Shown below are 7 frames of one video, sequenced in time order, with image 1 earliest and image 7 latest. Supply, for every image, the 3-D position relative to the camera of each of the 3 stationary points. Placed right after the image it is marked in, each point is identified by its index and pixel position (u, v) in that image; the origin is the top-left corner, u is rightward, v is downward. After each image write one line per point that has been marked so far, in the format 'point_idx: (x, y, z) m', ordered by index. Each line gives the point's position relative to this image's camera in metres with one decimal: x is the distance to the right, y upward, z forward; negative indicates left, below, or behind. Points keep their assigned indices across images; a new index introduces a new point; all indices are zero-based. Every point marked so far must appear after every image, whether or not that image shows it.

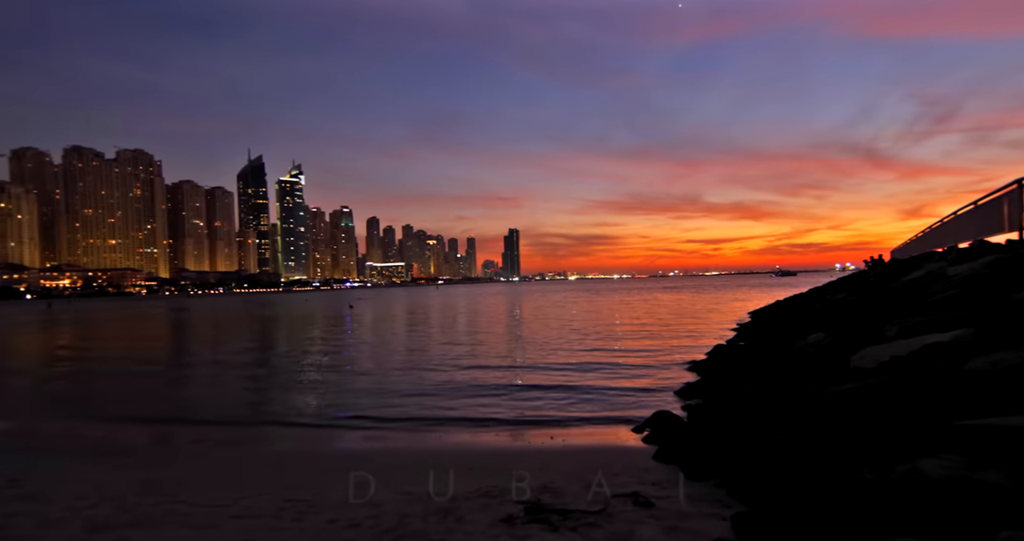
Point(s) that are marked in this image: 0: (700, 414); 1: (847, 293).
0: (+3.3, -2.6, +10.4) m
1: (+10.9, -0.7, +19.2) m
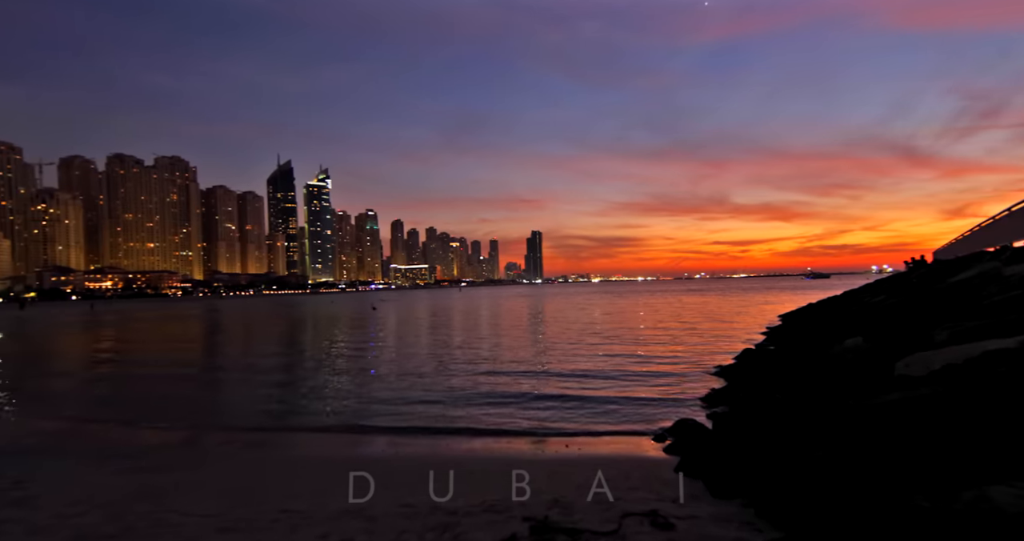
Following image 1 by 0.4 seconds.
0: (+3.6, -2.6, +10.0) m
1: (+11.6, -0.8, +18.5) m
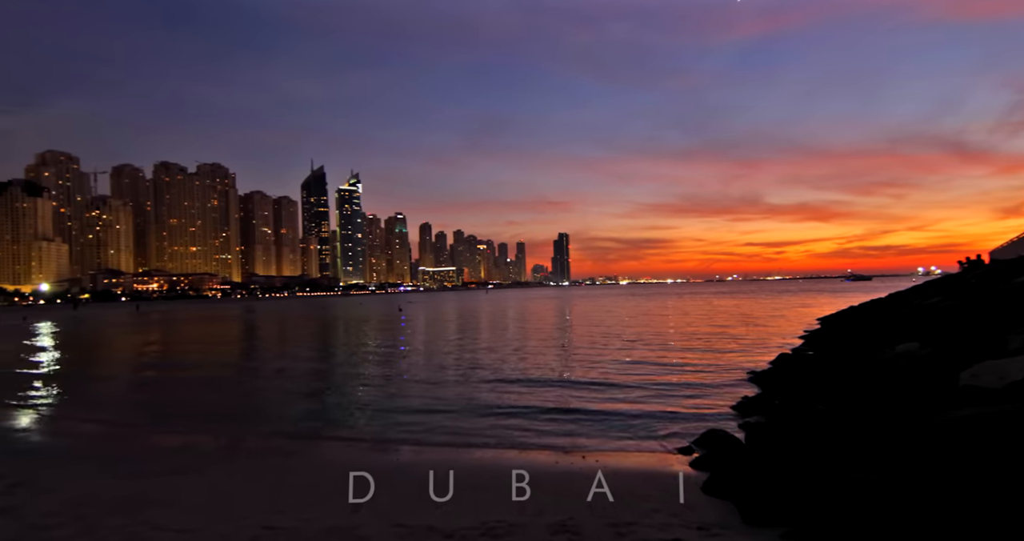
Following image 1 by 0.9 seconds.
0: (+4.1, -2.6, +9.5) m
1: (+12.5, -0.9, +17.7) m
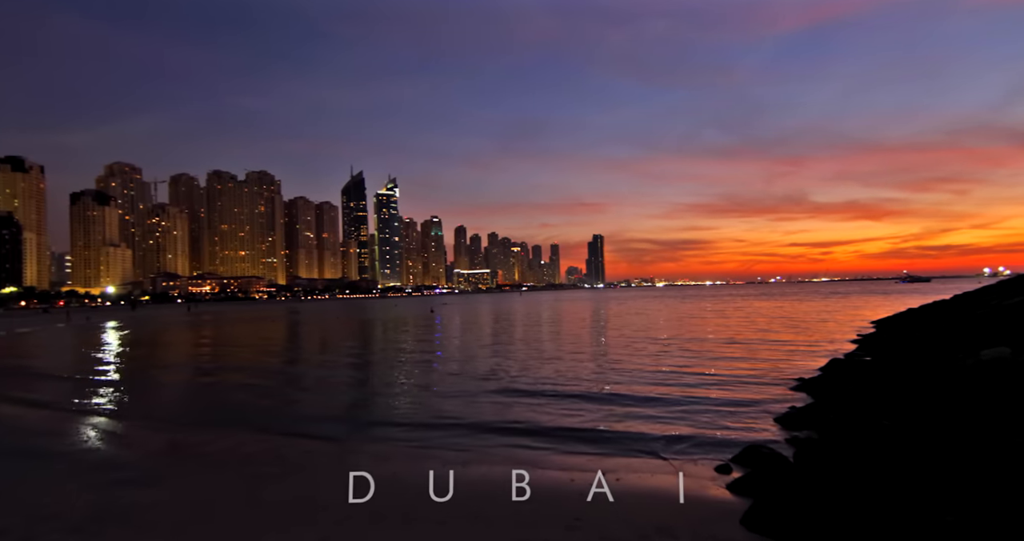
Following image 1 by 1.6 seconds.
0: (+4.7, -2.6, +8.9) m
1: (+13.5, -0.9, +16.6) m
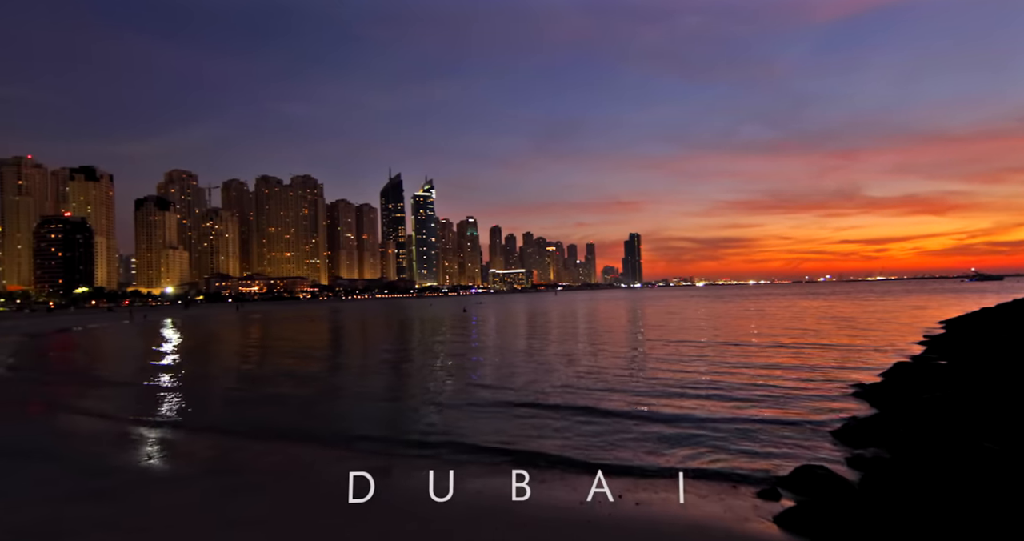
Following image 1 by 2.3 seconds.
0: (+5.3, -2.6, +8.1) m
1: (+14.5, -0.8, +15.3) m
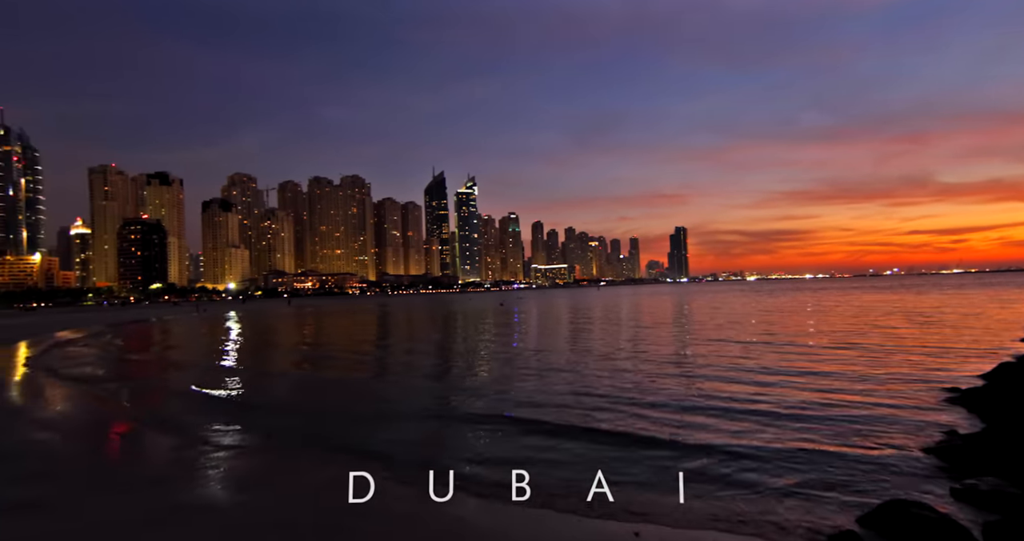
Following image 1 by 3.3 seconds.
0: (+5.9, -2.5, +7.1) m
1: (+15.6, -0.6, +13.5) m
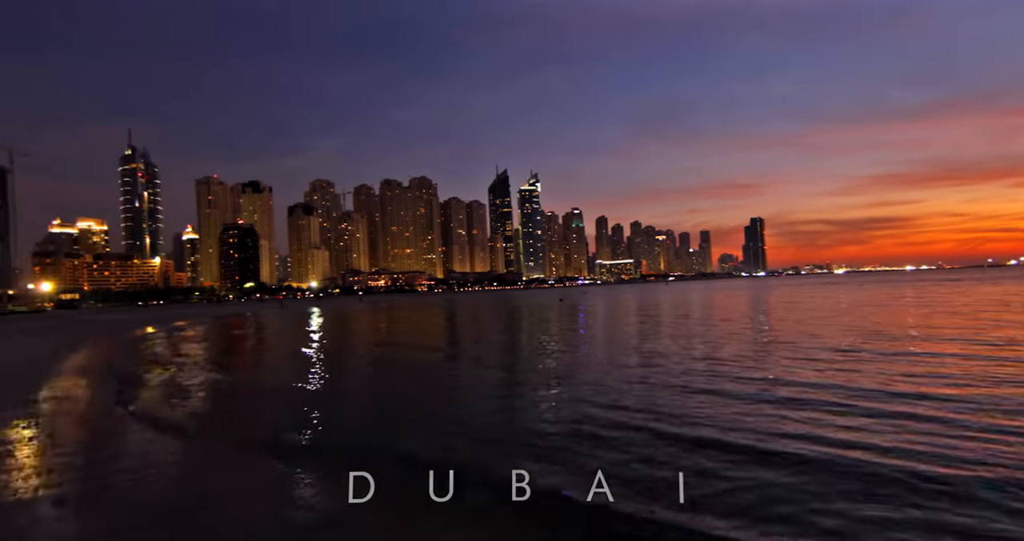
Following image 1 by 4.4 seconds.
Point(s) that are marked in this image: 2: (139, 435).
0: (+6.7, -2.4, +5.1) m
1: (+17.1, -0.3, +10.5) m
2: (-8.6, -4.1, +14.1) m
